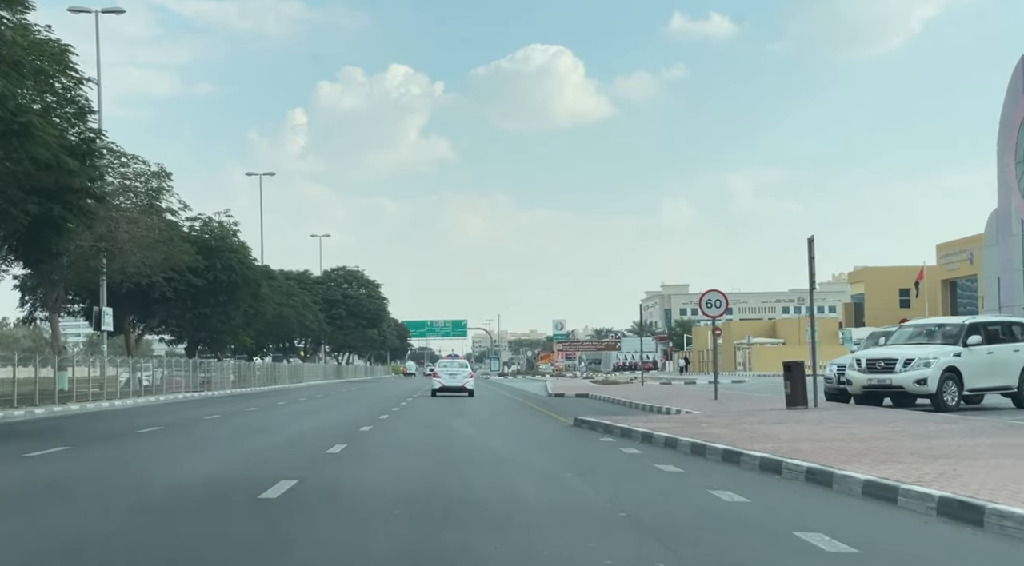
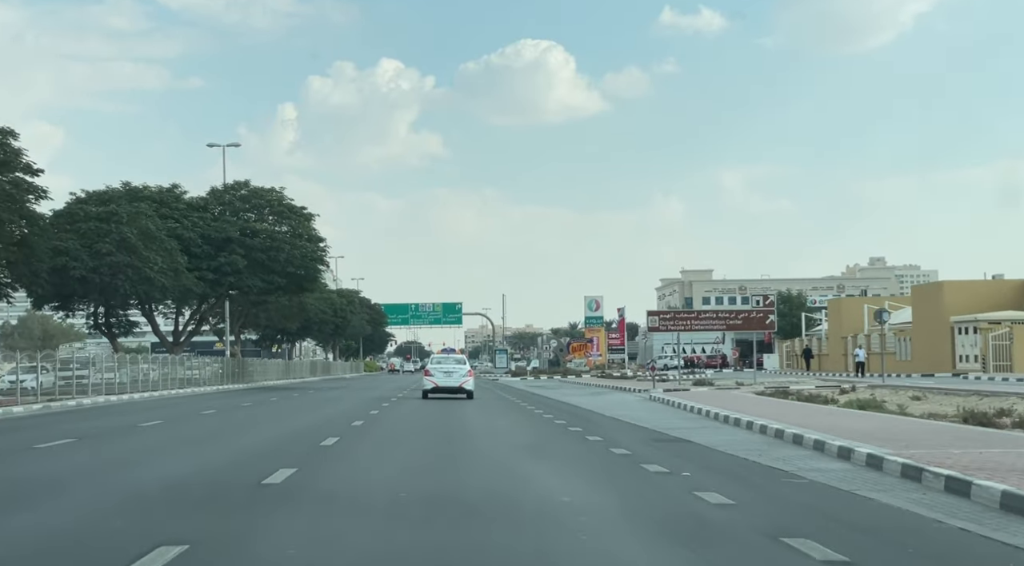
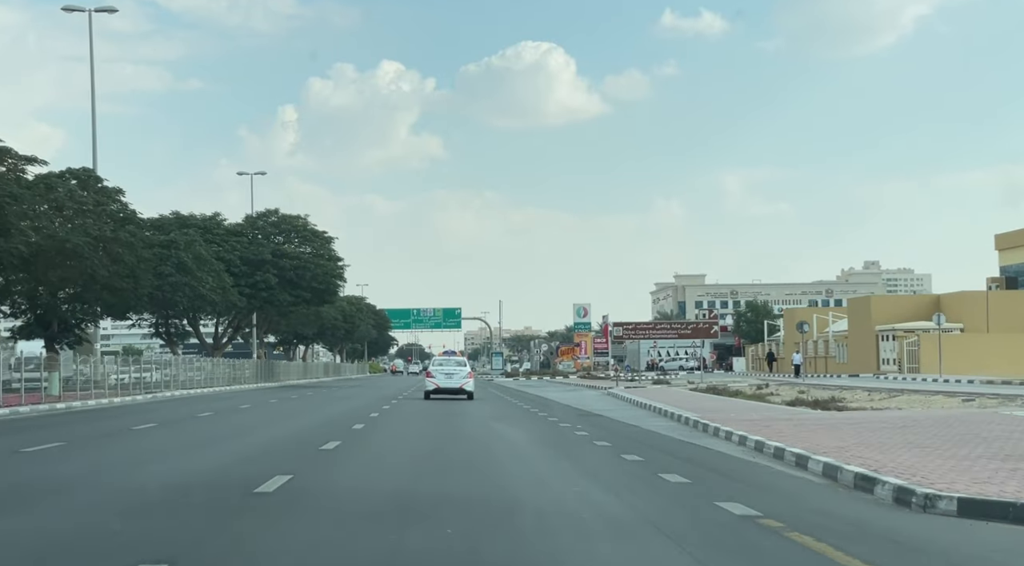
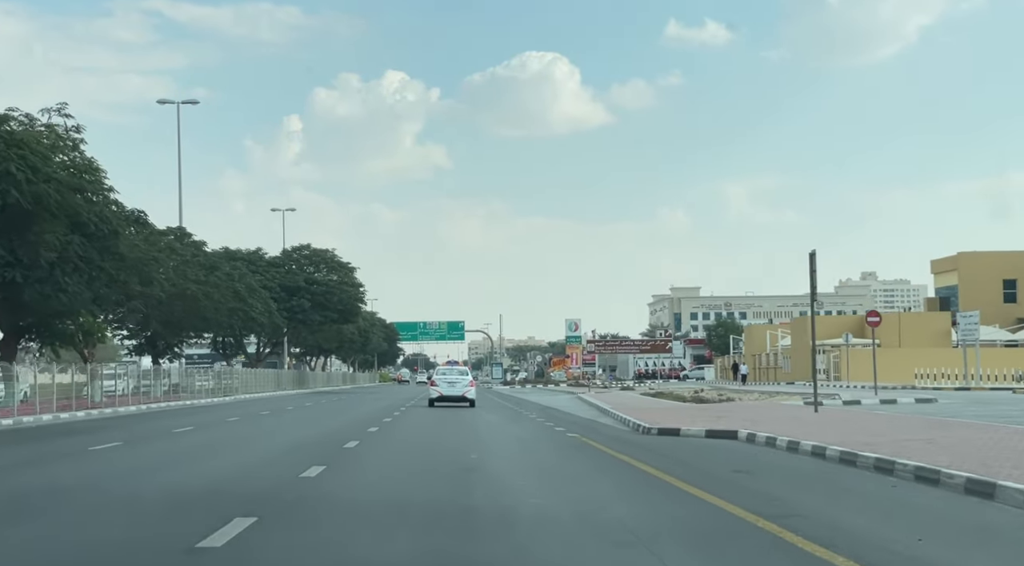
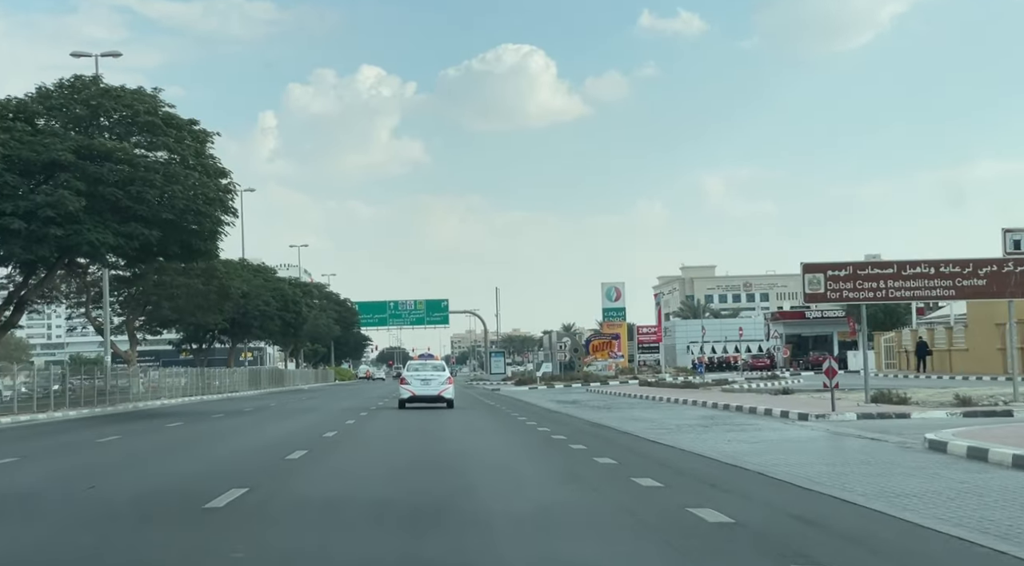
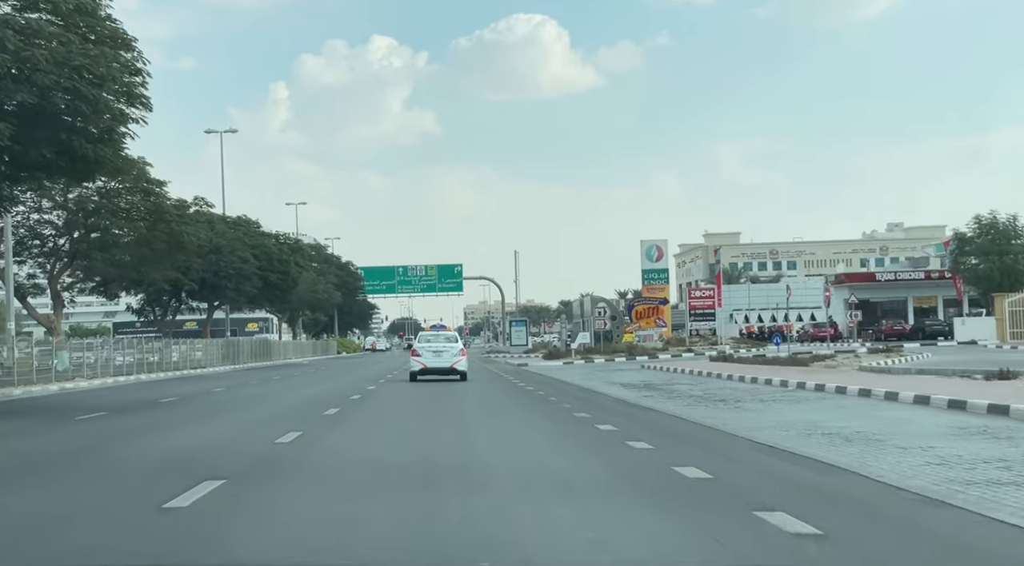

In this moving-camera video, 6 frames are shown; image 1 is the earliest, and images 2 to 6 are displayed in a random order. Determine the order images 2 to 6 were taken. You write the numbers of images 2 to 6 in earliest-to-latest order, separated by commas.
4, 3, 2, 5, 6
